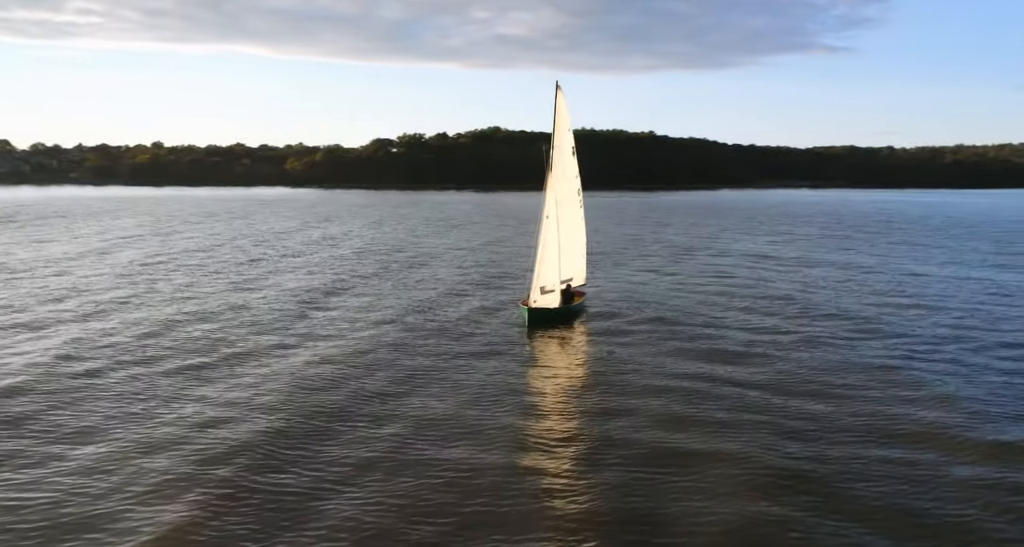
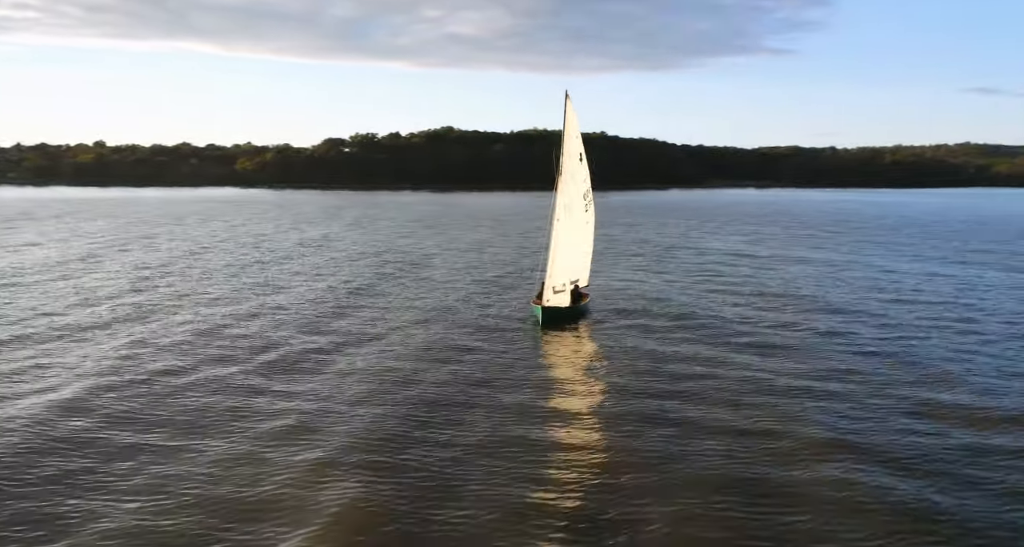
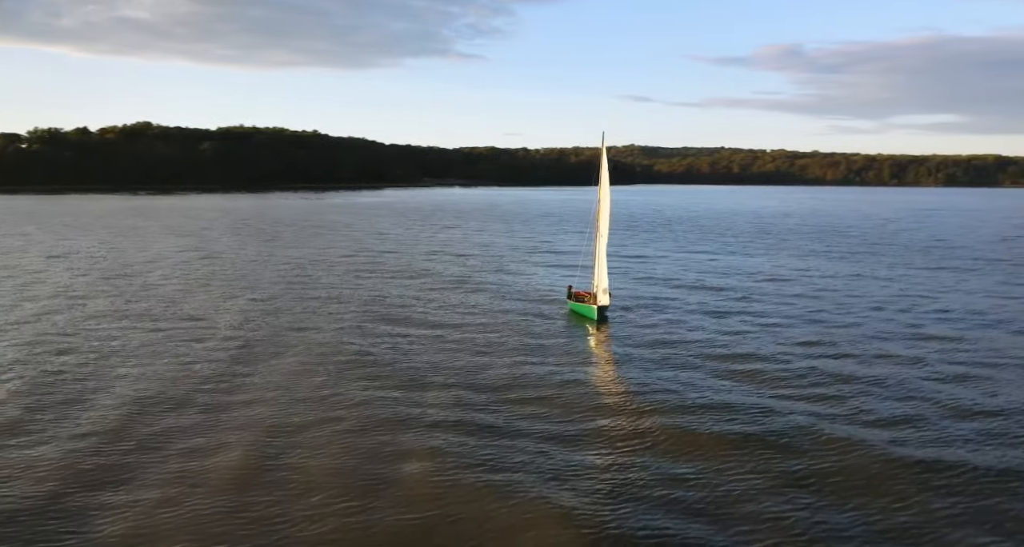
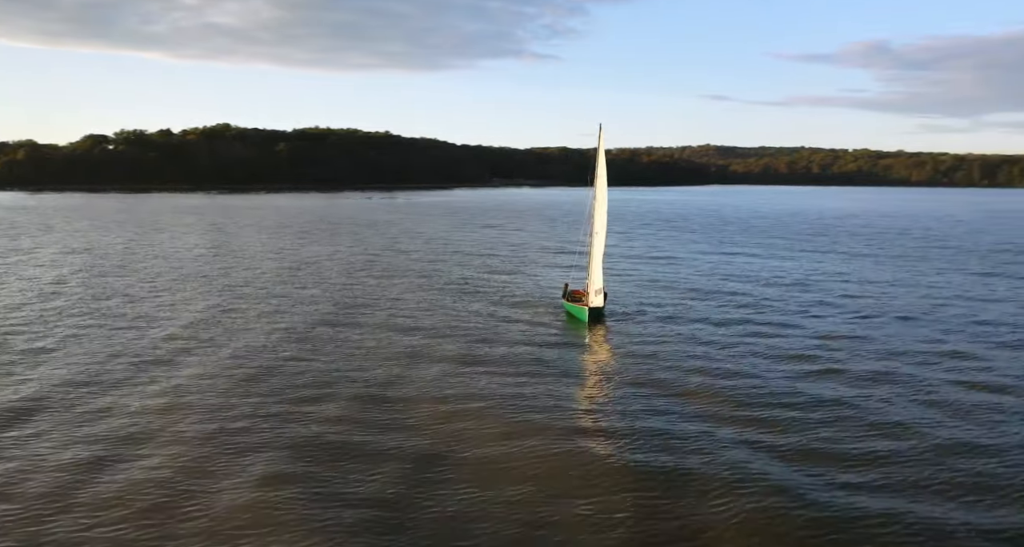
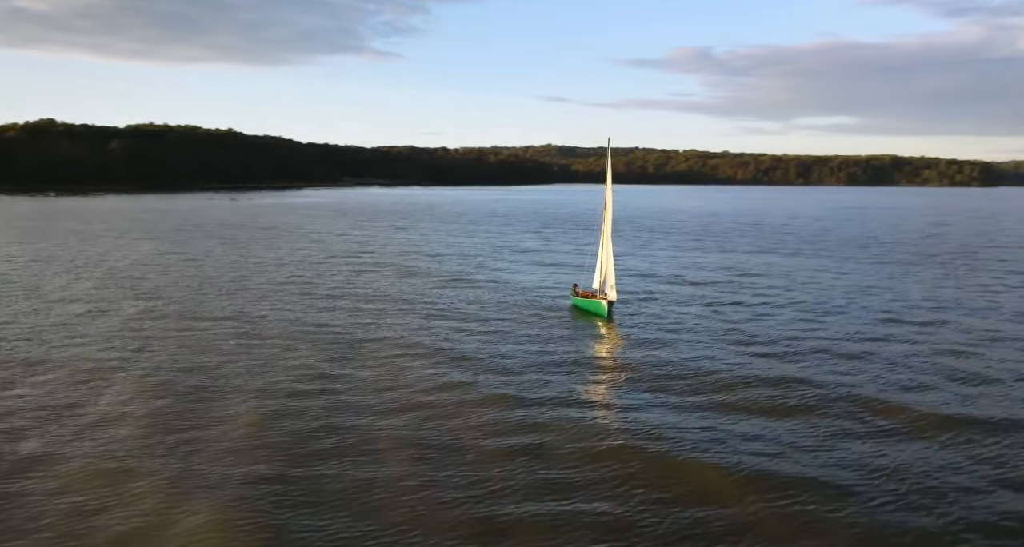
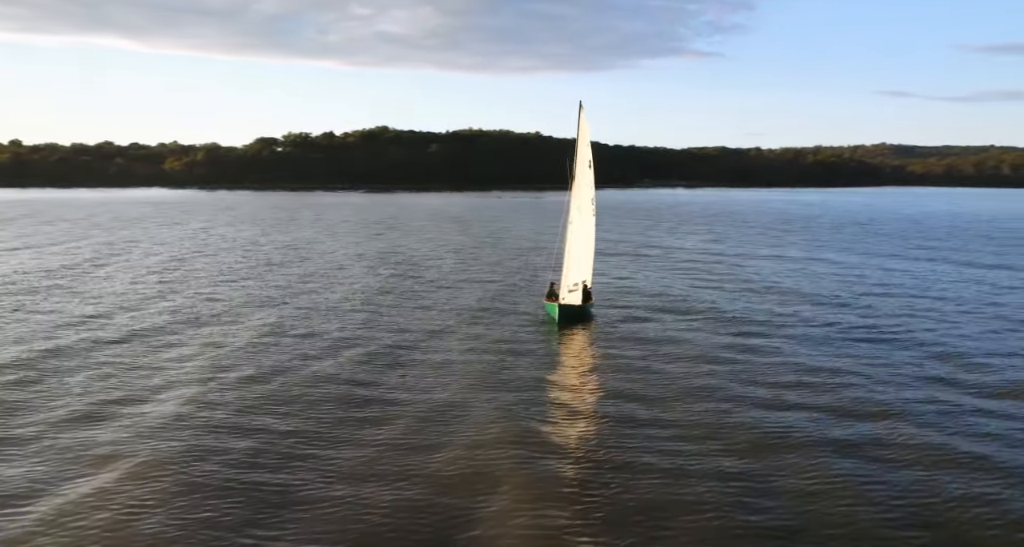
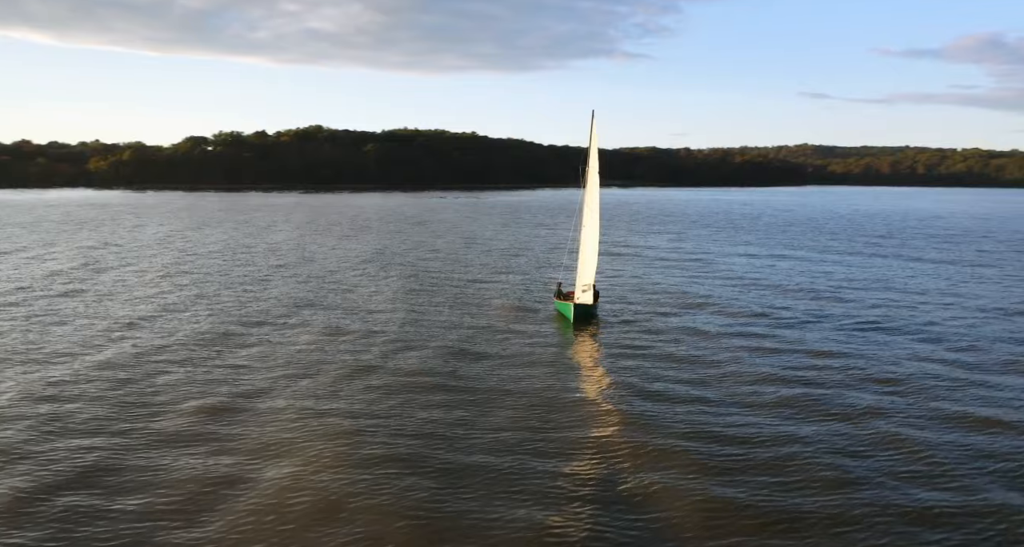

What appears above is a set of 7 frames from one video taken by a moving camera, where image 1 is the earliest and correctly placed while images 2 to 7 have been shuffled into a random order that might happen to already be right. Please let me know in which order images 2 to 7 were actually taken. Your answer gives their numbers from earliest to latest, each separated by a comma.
2, 6, 7, 4, 3, 5
